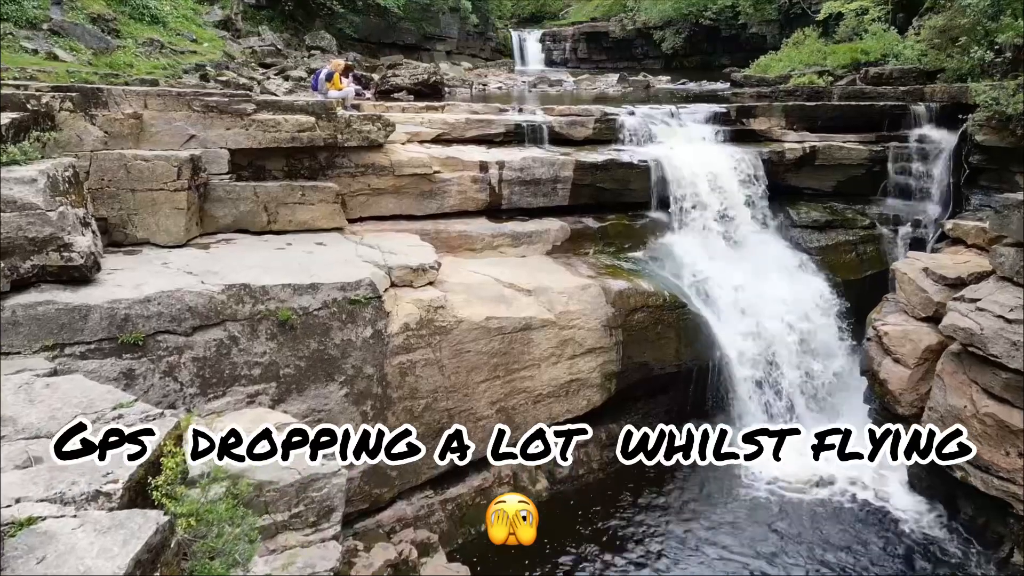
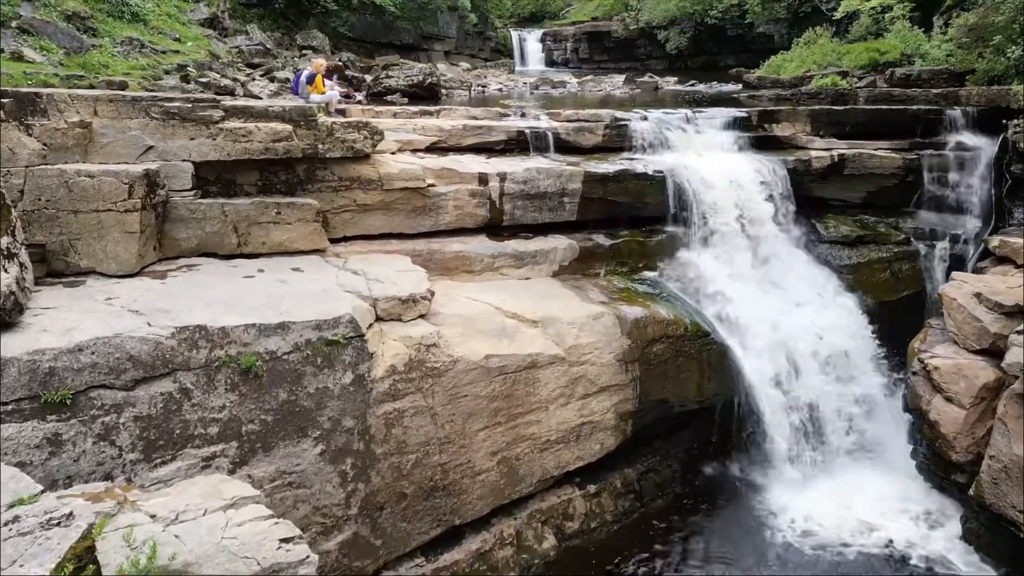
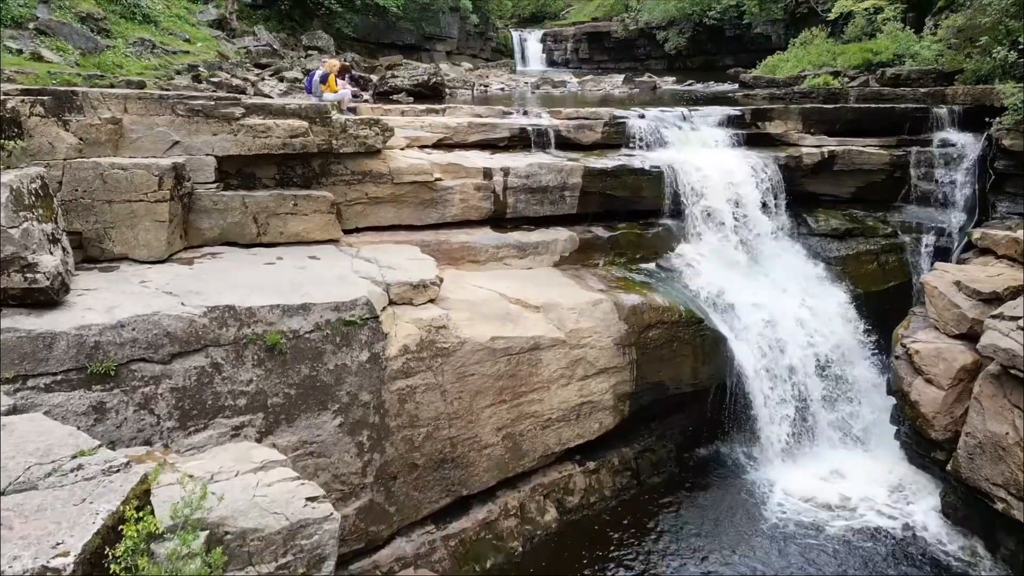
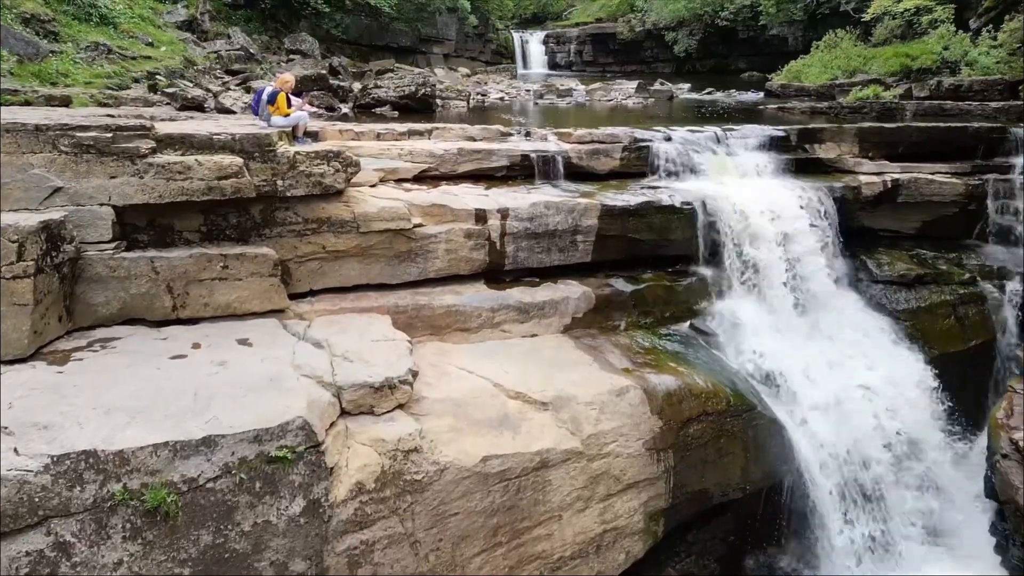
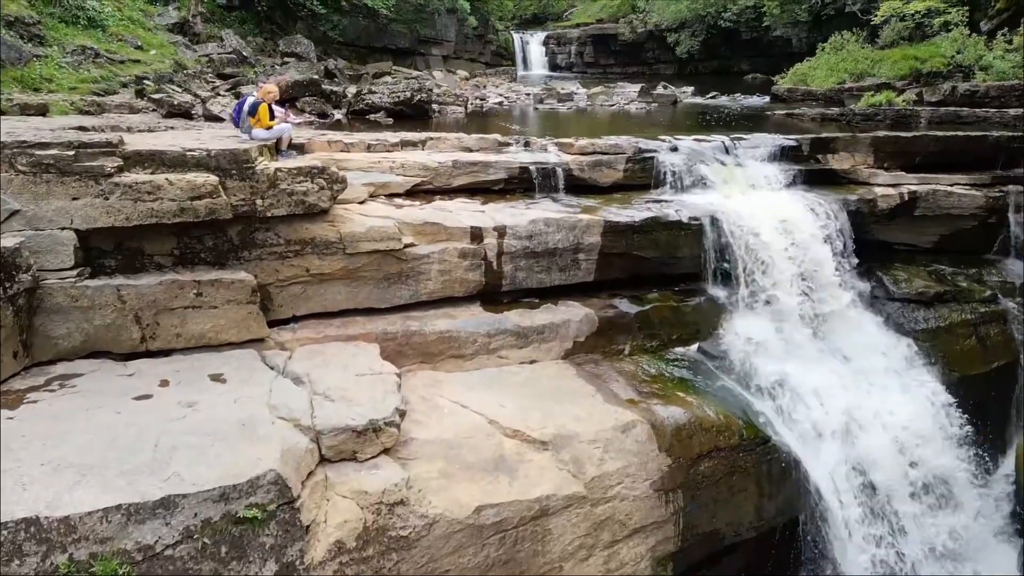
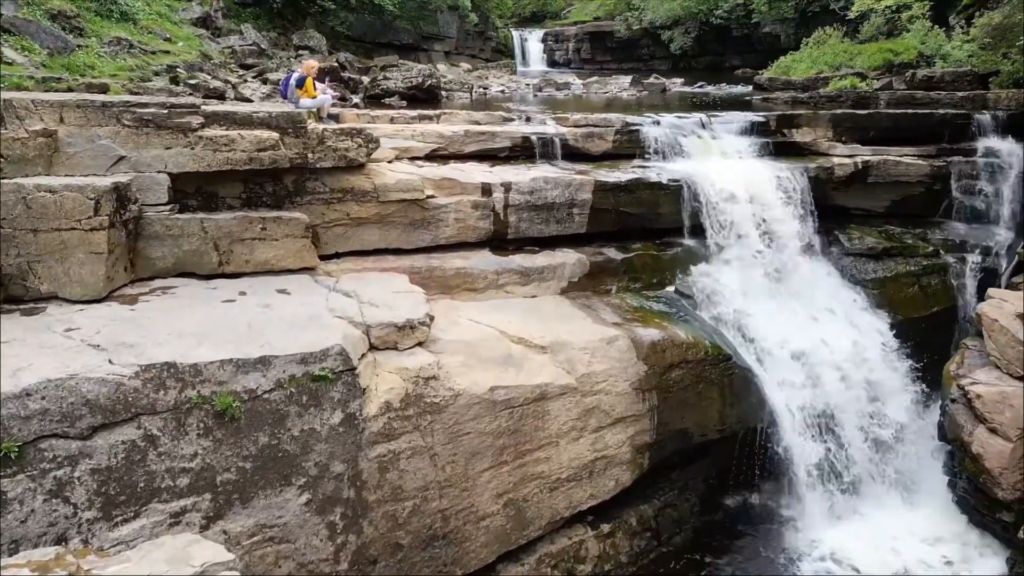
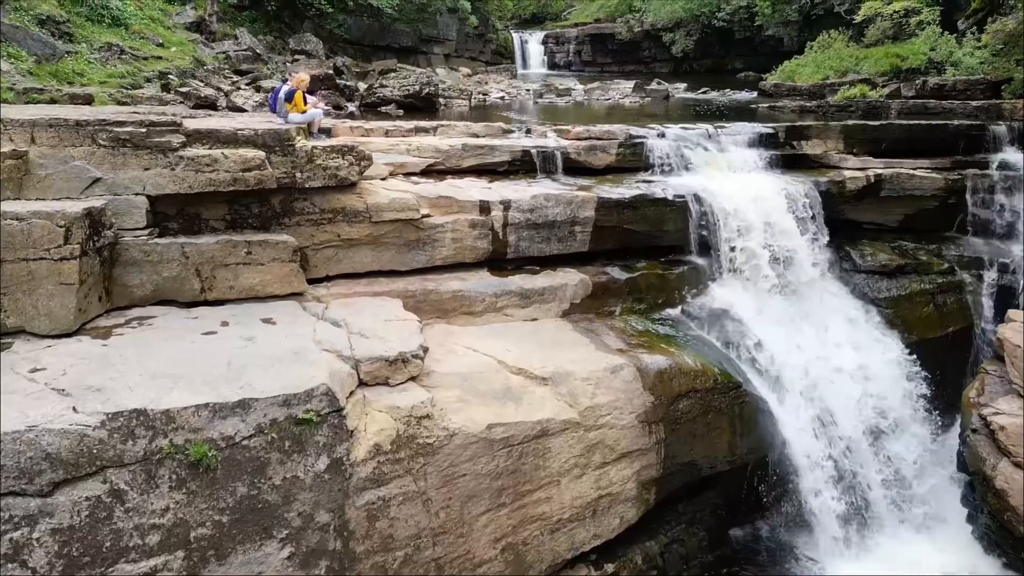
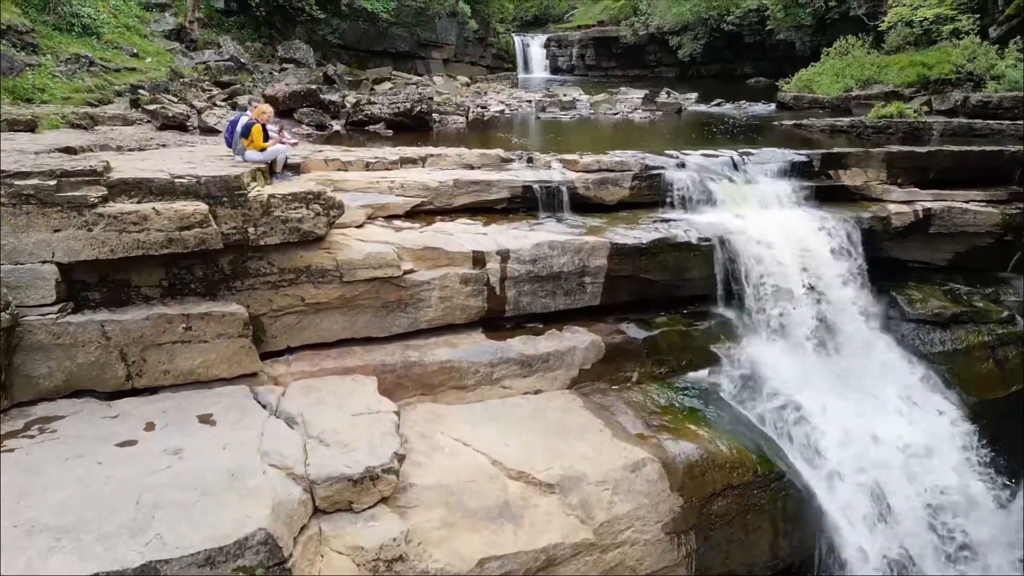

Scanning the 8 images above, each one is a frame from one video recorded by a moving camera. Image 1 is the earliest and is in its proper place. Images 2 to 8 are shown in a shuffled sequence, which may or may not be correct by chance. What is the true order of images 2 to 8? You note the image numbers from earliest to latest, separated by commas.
3, 2, 6, 7, 4, 5, 8
